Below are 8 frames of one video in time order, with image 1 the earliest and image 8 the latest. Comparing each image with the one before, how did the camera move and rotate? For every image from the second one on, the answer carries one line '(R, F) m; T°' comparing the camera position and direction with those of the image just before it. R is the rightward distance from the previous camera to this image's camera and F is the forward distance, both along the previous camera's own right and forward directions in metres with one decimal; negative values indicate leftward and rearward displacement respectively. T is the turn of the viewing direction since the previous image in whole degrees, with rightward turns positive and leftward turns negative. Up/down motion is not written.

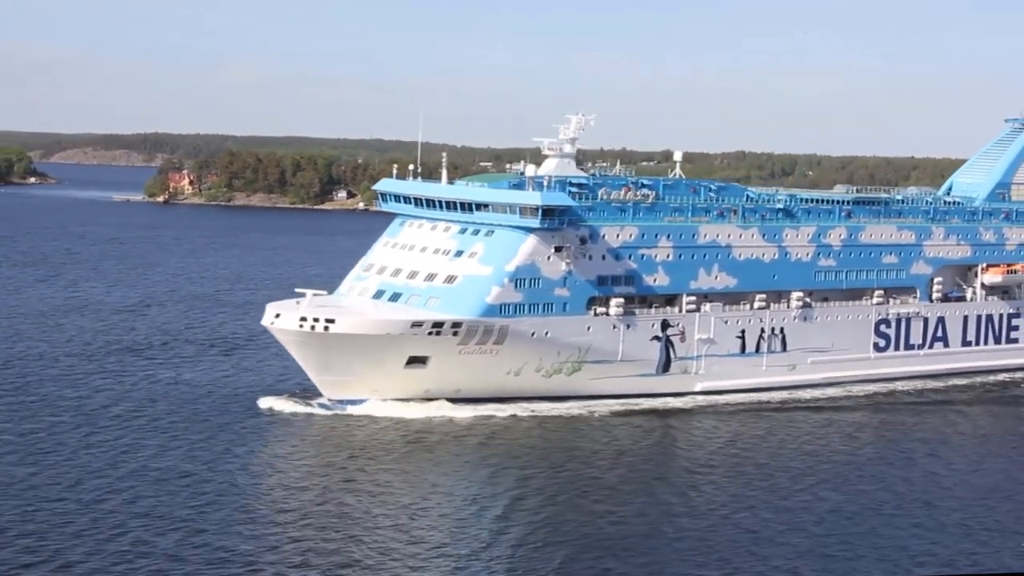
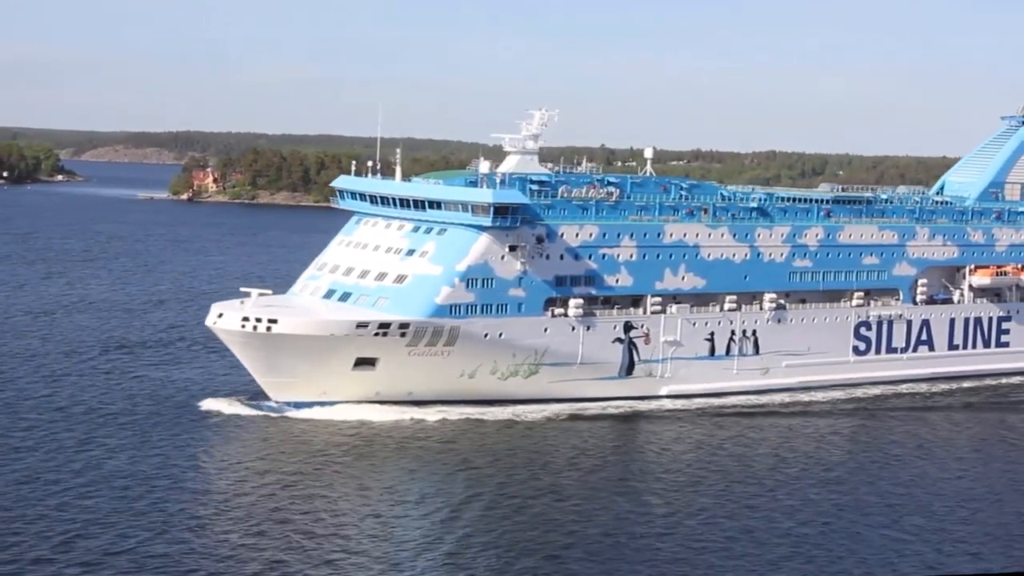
(+1.5, +0.8) m; -1°
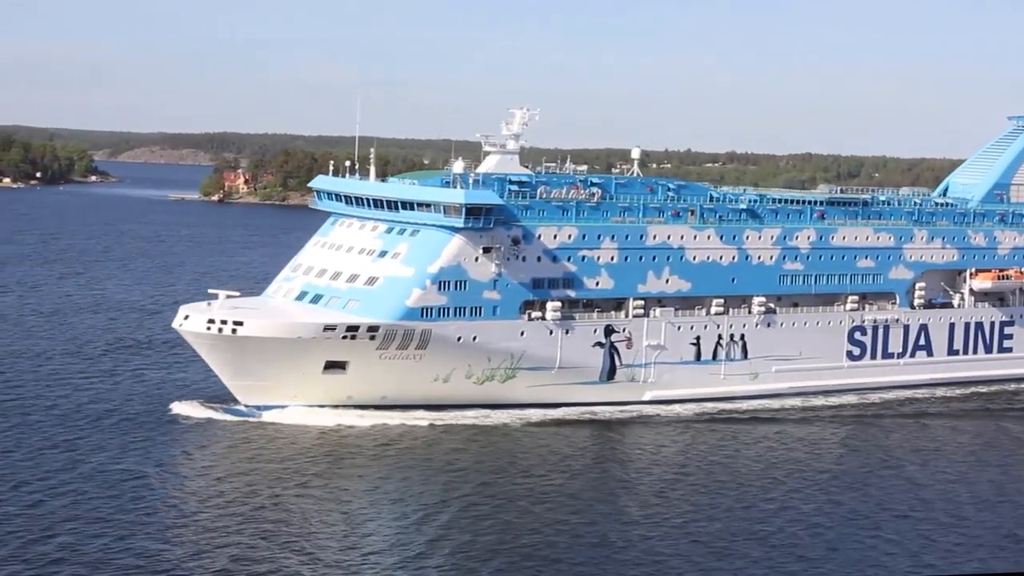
(+1.1, +0.6) m; -1°
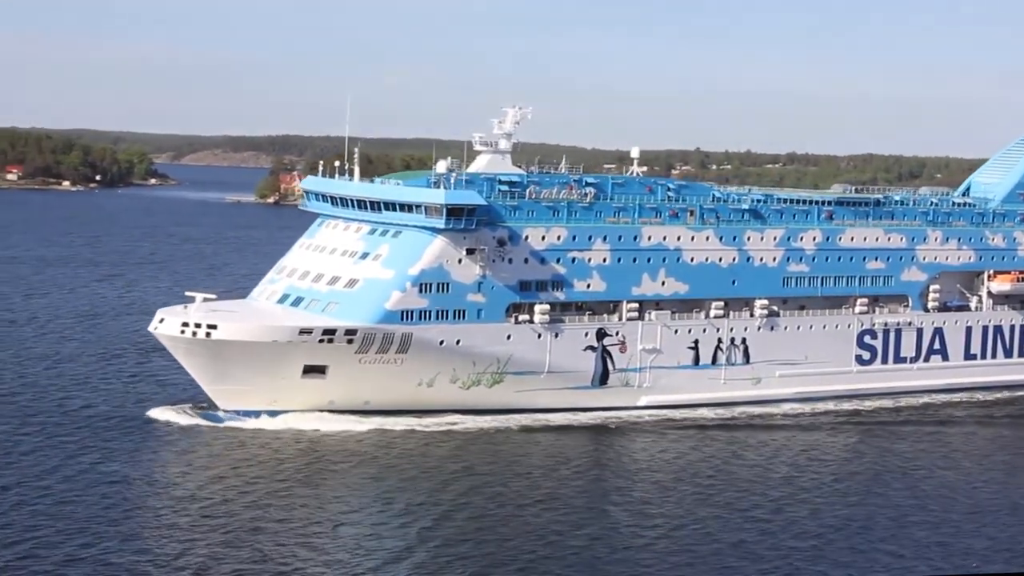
(+1.2, +0.7) m; -2°
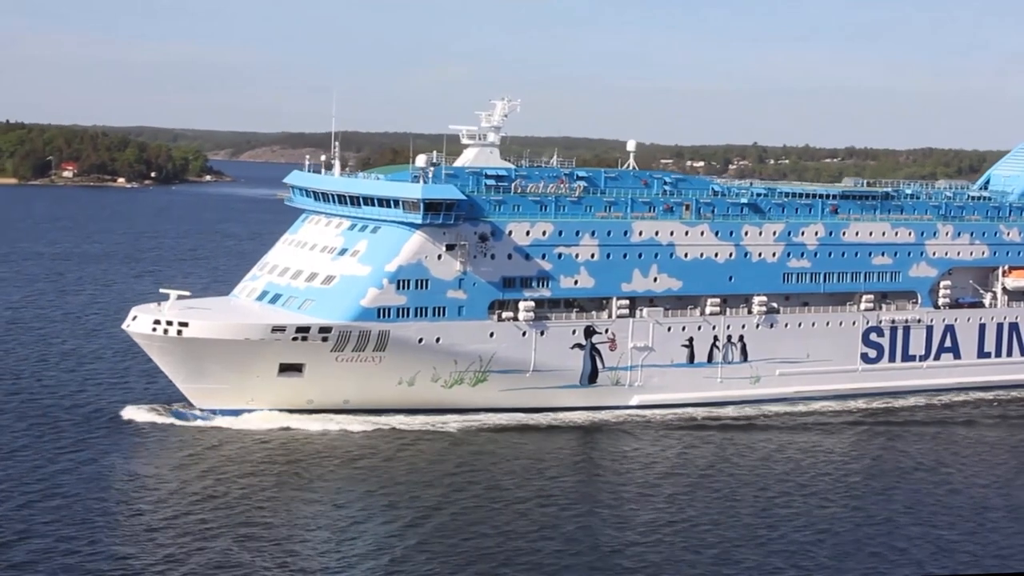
(+1.2, +0.7) m; -2°
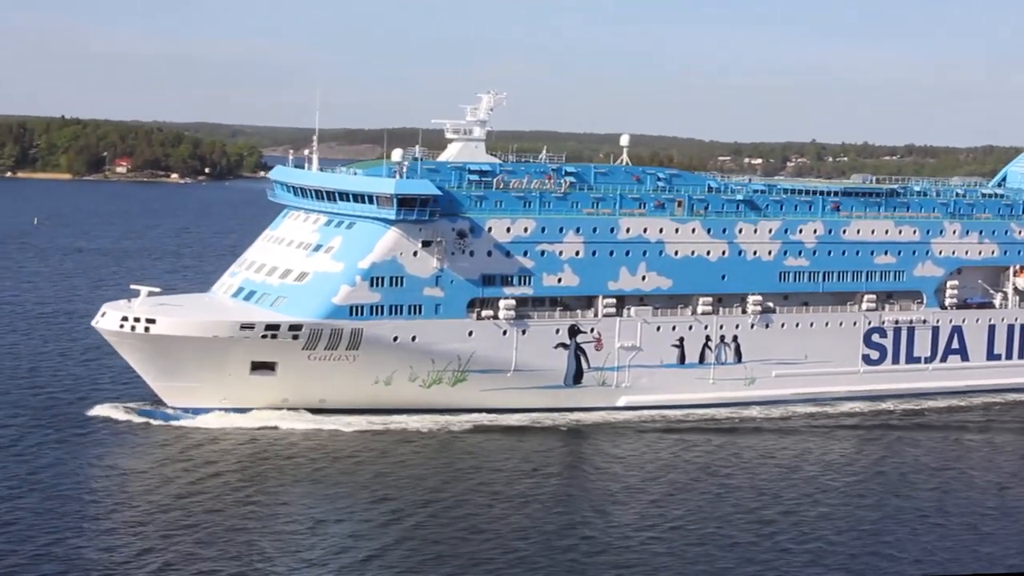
(+1.2, +0.7) m; -2°
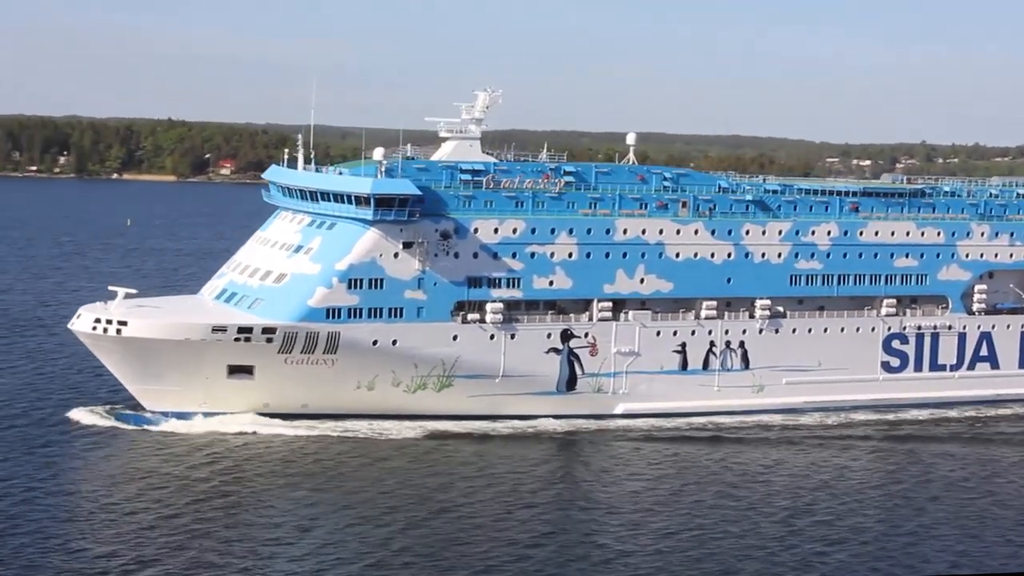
(+1.6, +0.9) m; -3°
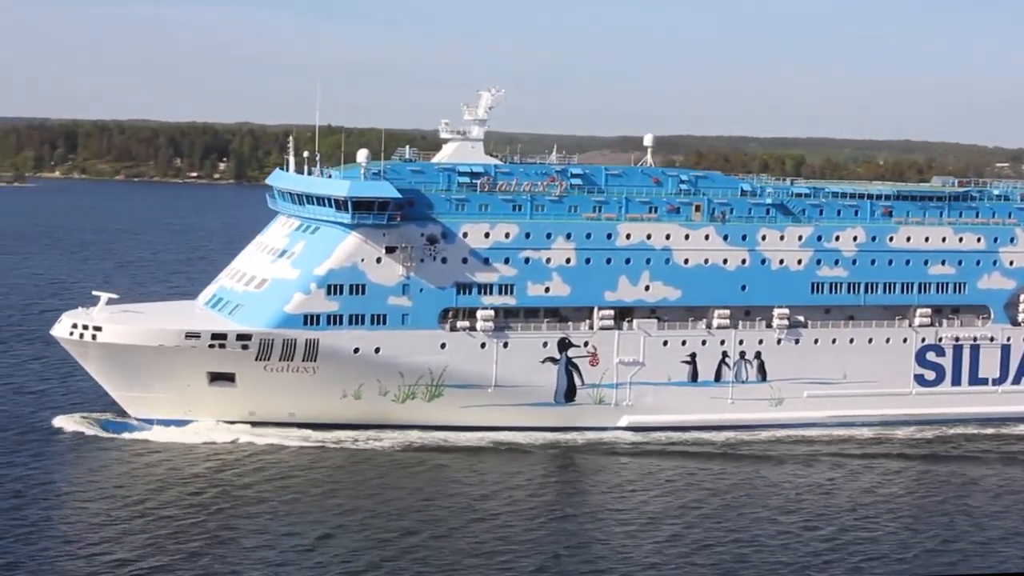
(+2.1, +1.0) m; -4°
